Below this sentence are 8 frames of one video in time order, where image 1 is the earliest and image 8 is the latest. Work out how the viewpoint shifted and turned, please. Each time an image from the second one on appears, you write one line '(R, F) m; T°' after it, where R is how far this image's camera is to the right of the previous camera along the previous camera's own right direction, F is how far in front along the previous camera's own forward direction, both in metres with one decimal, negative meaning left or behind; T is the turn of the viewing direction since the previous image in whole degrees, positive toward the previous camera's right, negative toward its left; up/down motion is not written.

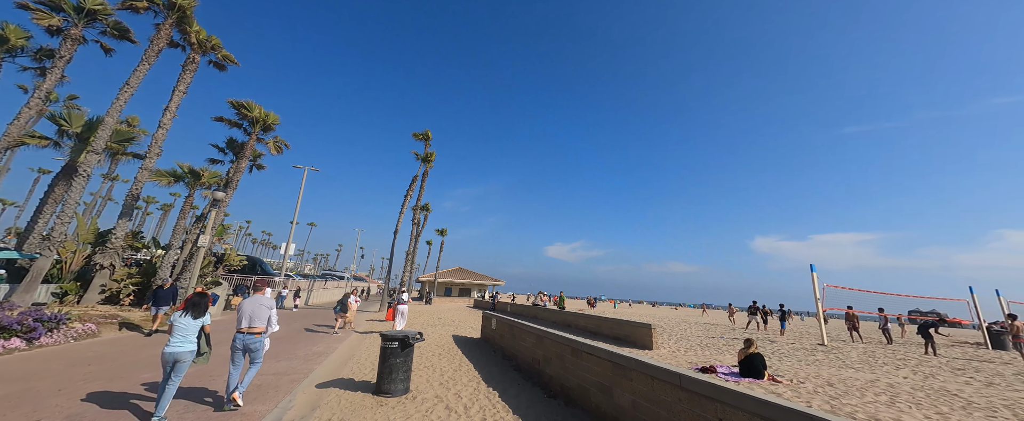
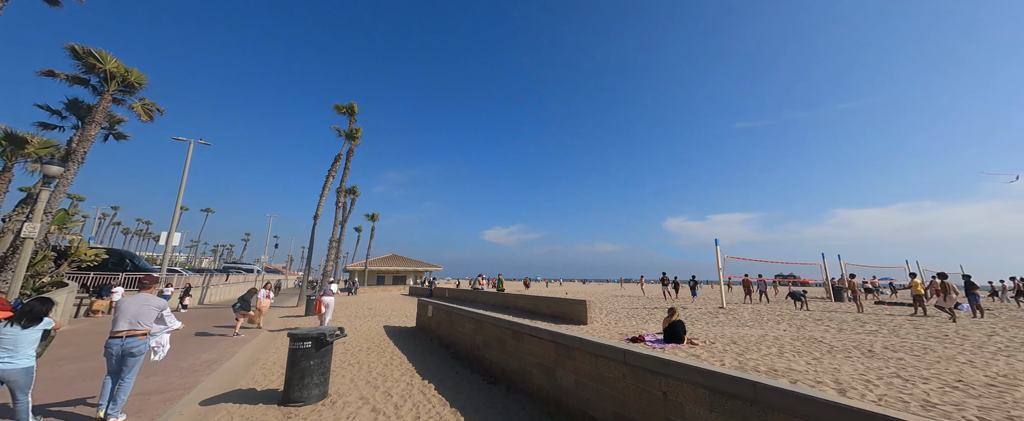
(0.0, +0.4) m; +11°
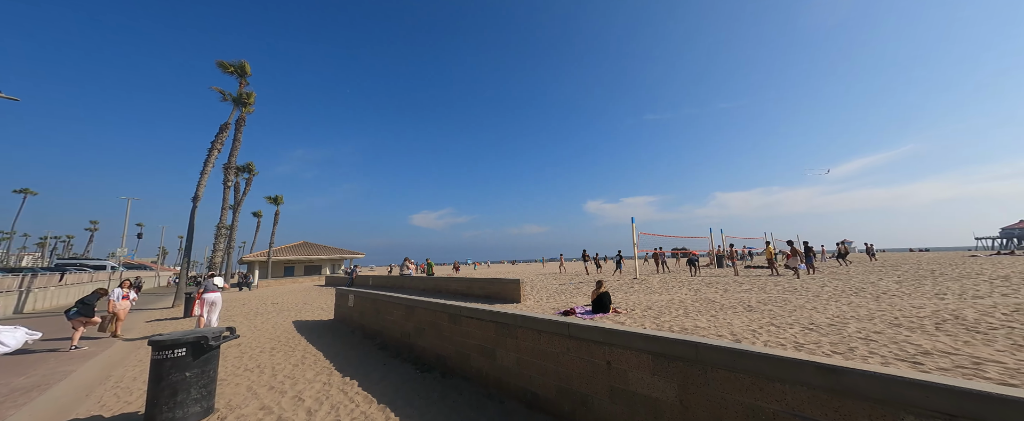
(-0.1, +0.3) m; +13°
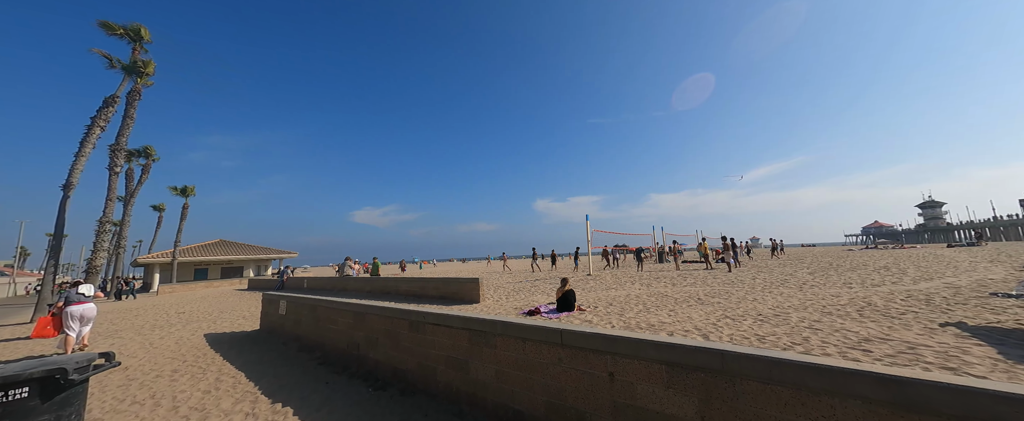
(-0.3, +0.4) m; +9°
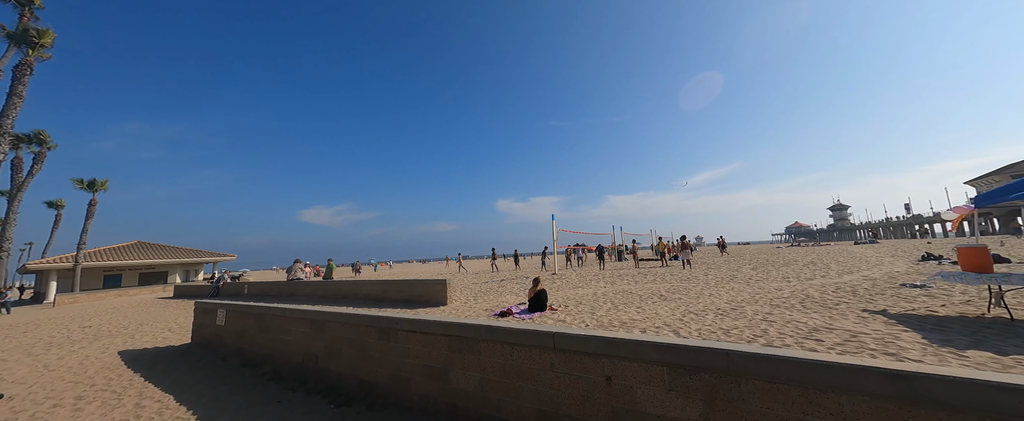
(-0.2, +0.2) m; +7°
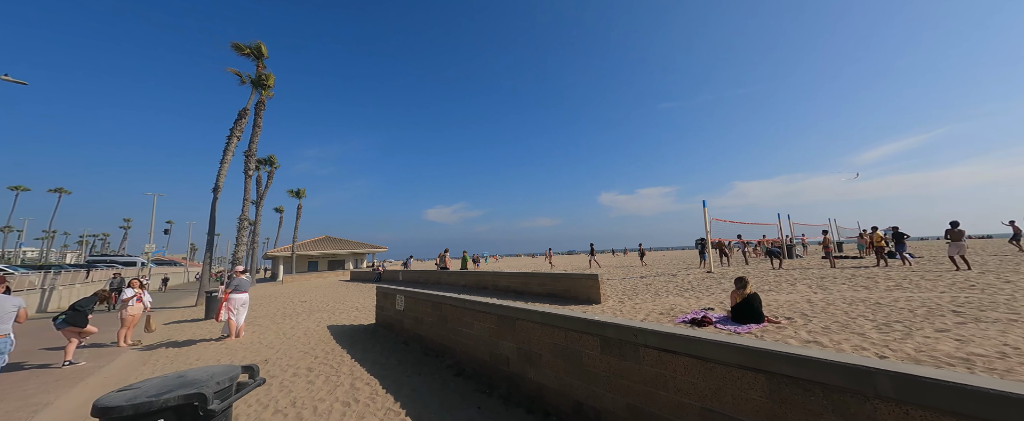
(-1.3, +0.8) m; -19°
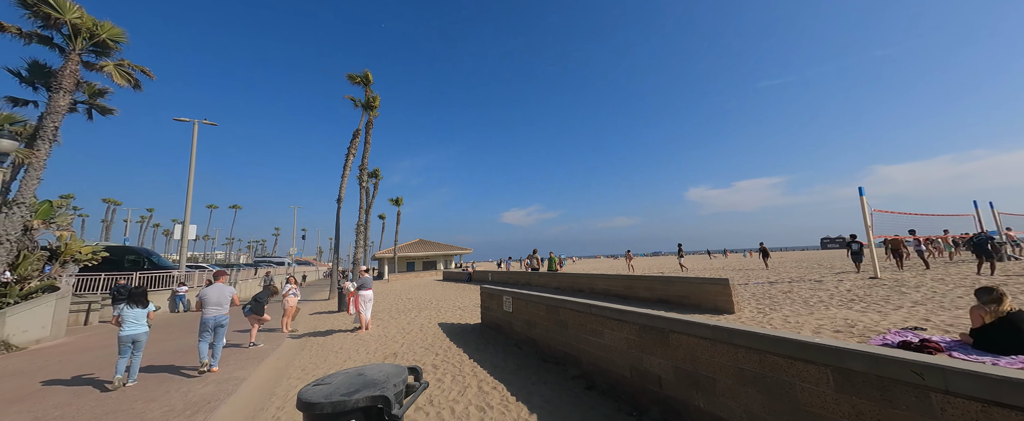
(-0.7, +0.3) m; -14°
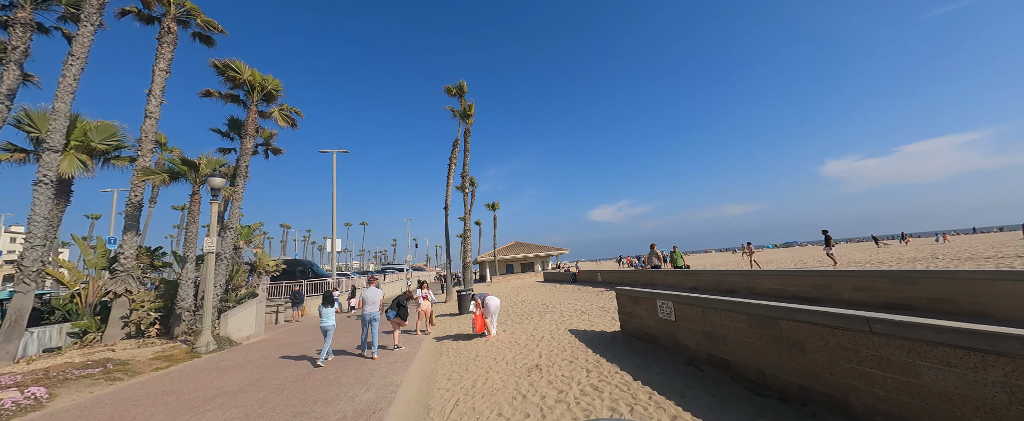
(-1.0, +0.9) m; -16°
